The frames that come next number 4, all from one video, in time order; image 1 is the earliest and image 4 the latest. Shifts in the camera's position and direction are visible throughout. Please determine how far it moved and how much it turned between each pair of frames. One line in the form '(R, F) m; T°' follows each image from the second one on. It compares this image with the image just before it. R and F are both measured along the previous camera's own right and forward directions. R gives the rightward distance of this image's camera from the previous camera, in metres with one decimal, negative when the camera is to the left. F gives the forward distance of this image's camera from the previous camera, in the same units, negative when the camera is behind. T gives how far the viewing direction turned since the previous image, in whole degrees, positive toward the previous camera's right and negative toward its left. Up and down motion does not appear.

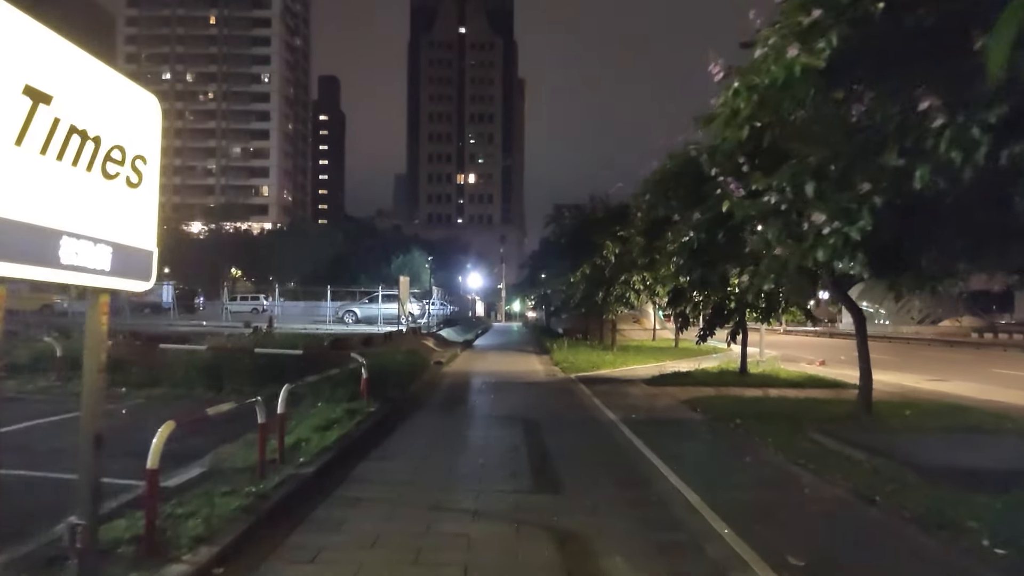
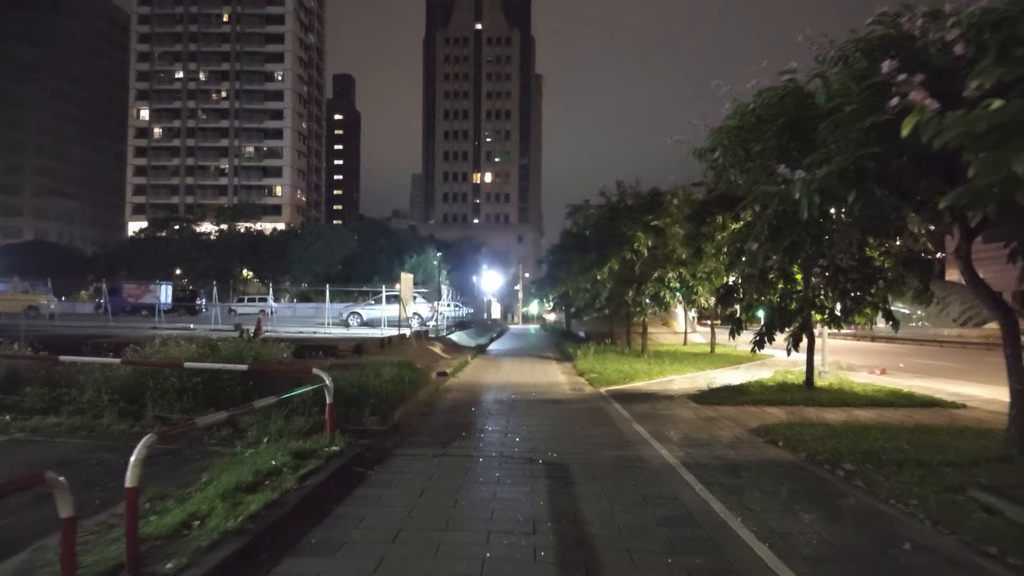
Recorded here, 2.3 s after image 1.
(0.0, +4.1) m; -1°
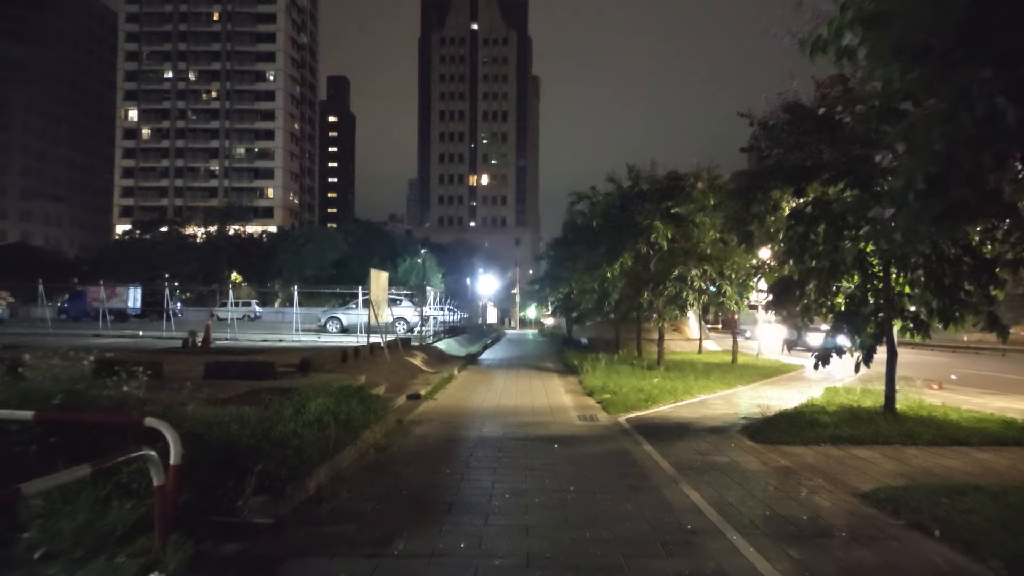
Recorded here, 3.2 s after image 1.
(+0.1, +4.7) m; 0°
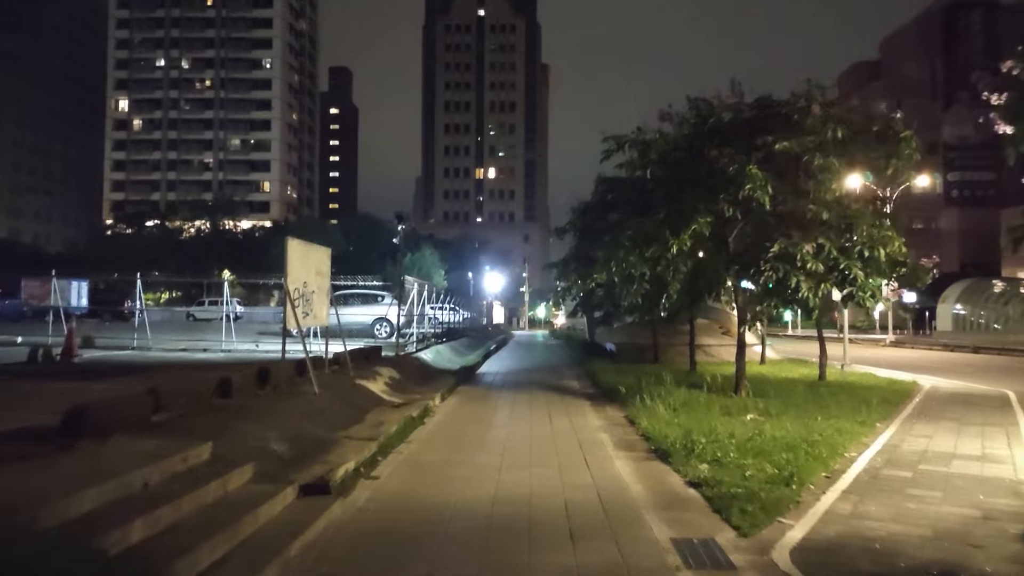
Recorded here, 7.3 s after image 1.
(0.0, +8.7) m; -1°
